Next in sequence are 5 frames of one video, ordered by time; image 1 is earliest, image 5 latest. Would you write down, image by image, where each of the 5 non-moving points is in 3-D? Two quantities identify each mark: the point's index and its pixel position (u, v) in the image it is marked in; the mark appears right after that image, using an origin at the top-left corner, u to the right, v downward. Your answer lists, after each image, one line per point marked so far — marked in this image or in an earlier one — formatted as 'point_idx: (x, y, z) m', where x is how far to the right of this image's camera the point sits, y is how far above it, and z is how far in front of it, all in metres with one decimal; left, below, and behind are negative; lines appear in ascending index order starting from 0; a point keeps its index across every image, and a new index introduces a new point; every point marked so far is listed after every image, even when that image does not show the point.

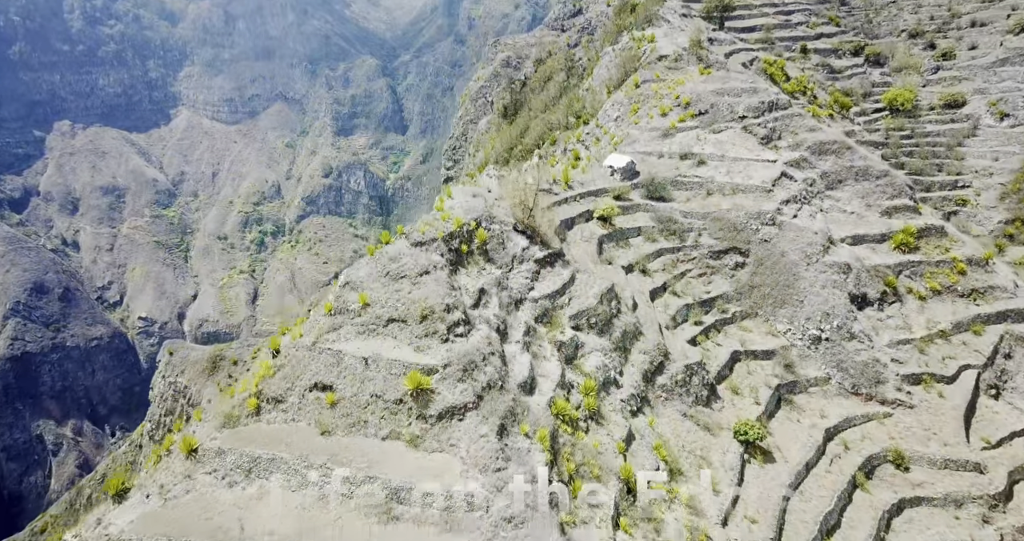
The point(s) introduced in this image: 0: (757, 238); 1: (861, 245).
0: (+7.5, +1.0, +18.0) m
1: (+10.8, +0.8, +18.1) m
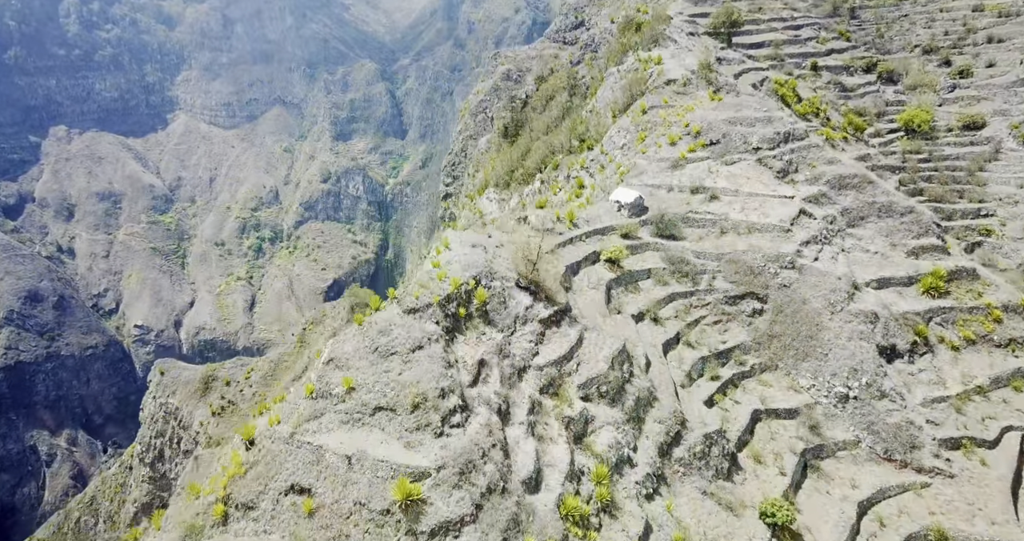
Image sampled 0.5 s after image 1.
0: (+7.5, -0.3, +16.8) m
1: (+10.8, -0.5, +16.9) m
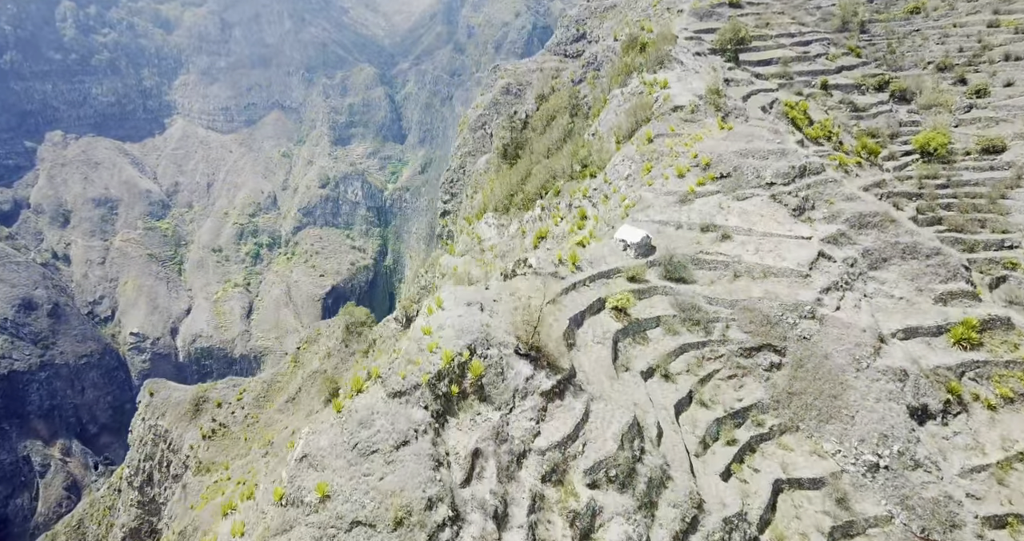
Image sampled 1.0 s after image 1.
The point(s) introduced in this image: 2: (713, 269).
0: (+7.5, -1.7, +15.6) m
1: (+10.8, -1.8, +15.7) m
2: (+6.0, +0.1, +17.5) m
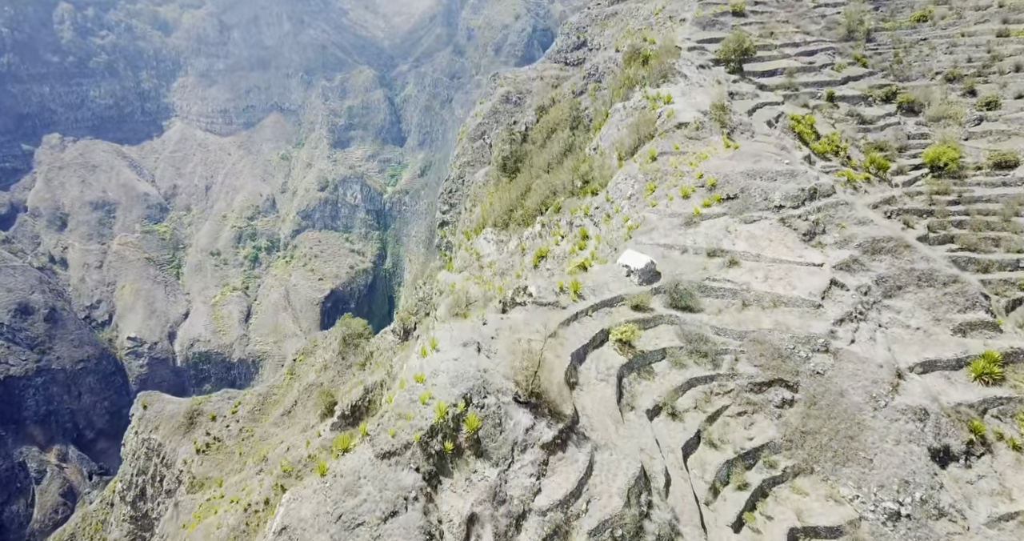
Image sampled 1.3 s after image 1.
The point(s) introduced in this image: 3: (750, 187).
0: (+7.5, -2.5, +14.8) m
1: (+10.8, -2.6, +15.0) m
2: (+6.0, -0.7, +16.8) m
3: (+7.8, +2.8, +19.3) m
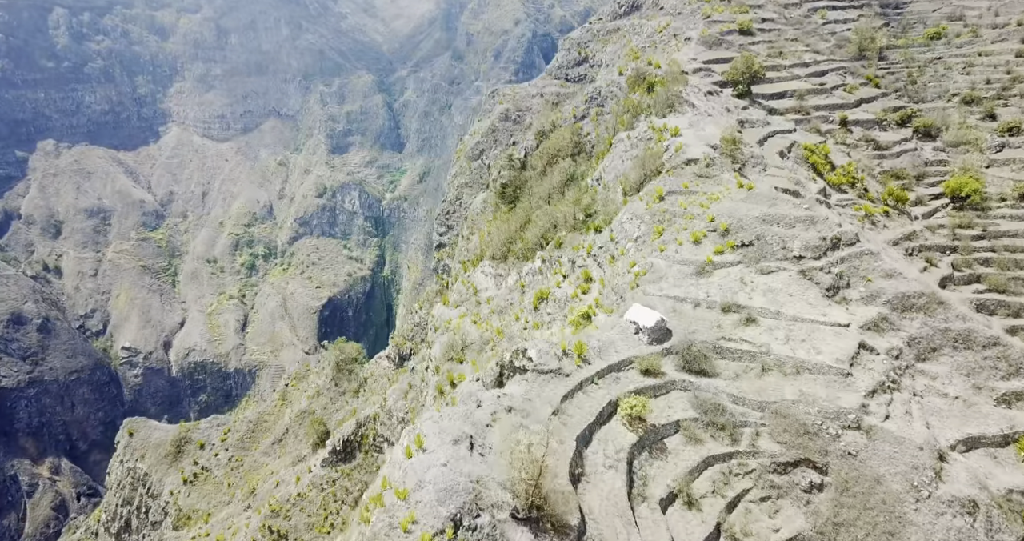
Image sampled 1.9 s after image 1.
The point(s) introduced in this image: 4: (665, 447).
0: (+7.4, -4.0, +13.4) m
1: (+10.7, -4.2, +13.6) m
2: (+5.9, -2.3, +15.4) m
3: (+7.8, +1.2, +17.9) m
4: (+3.6, -4.2, +13.8) m
